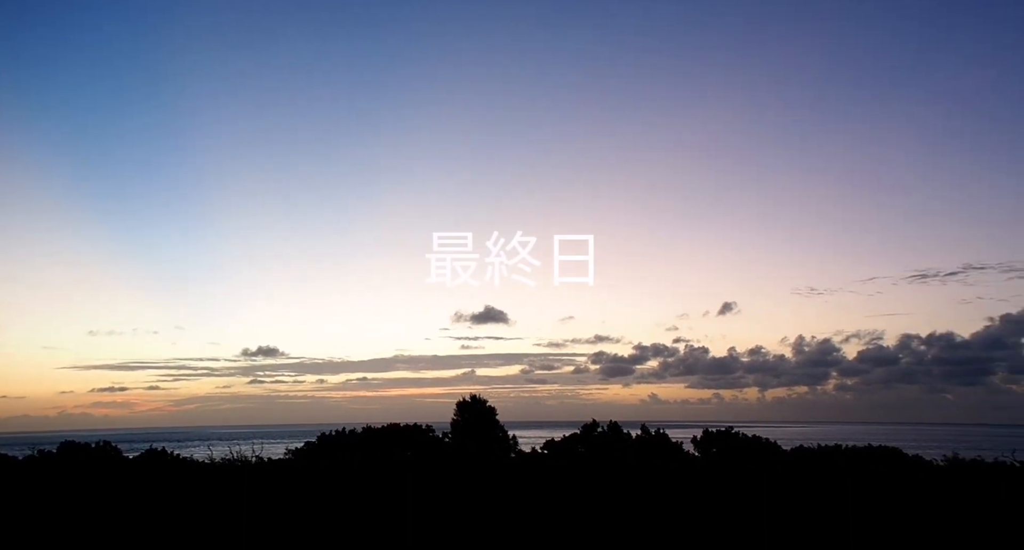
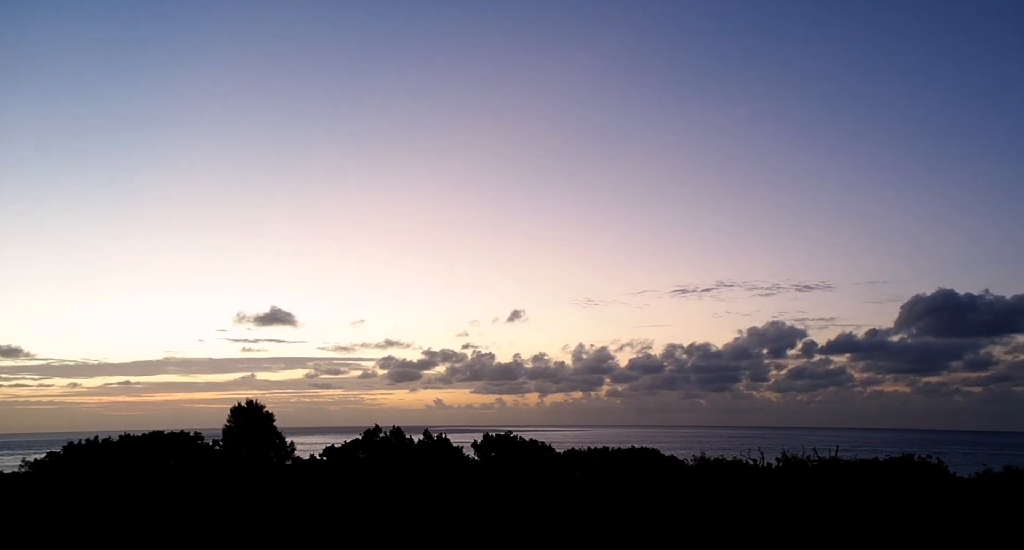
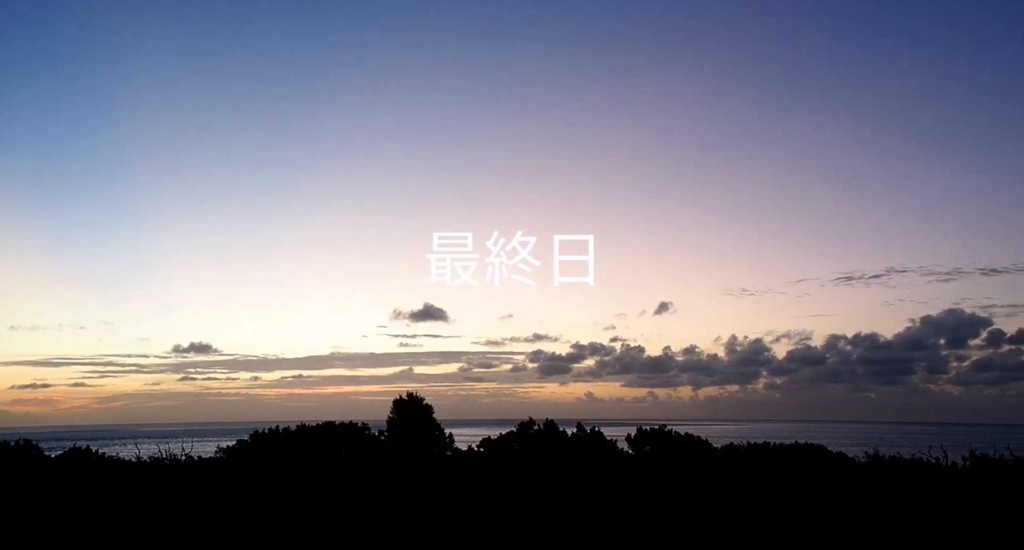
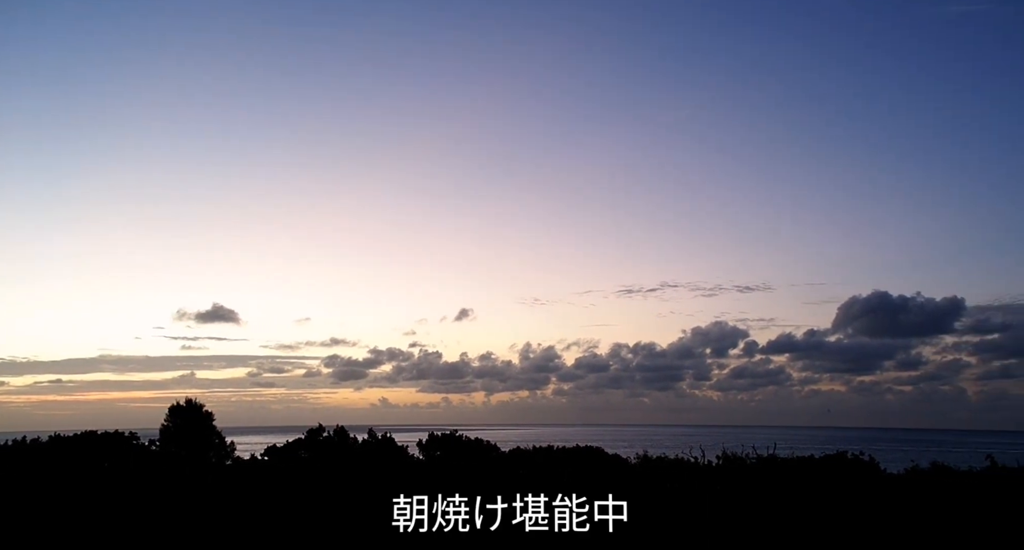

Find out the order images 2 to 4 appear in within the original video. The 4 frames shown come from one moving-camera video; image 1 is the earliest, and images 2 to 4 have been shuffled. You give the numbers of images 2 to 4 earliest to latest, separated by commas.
3, 2, 4
